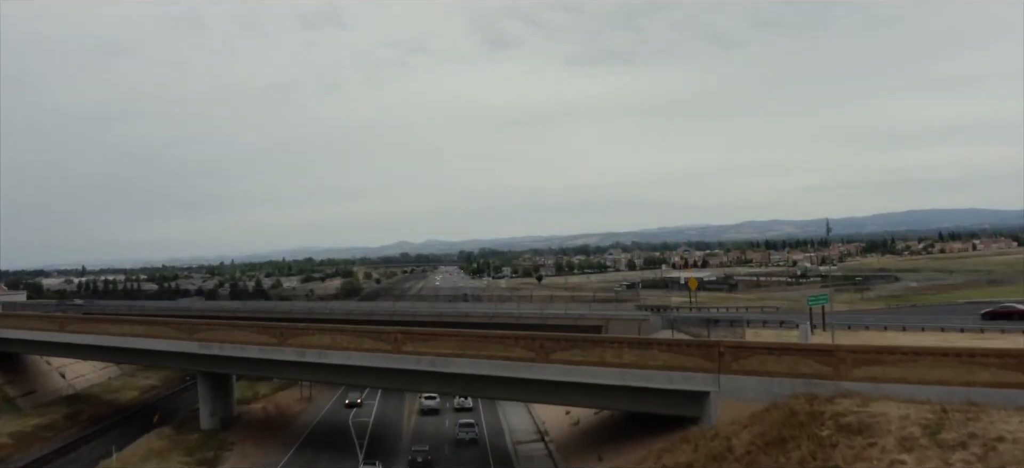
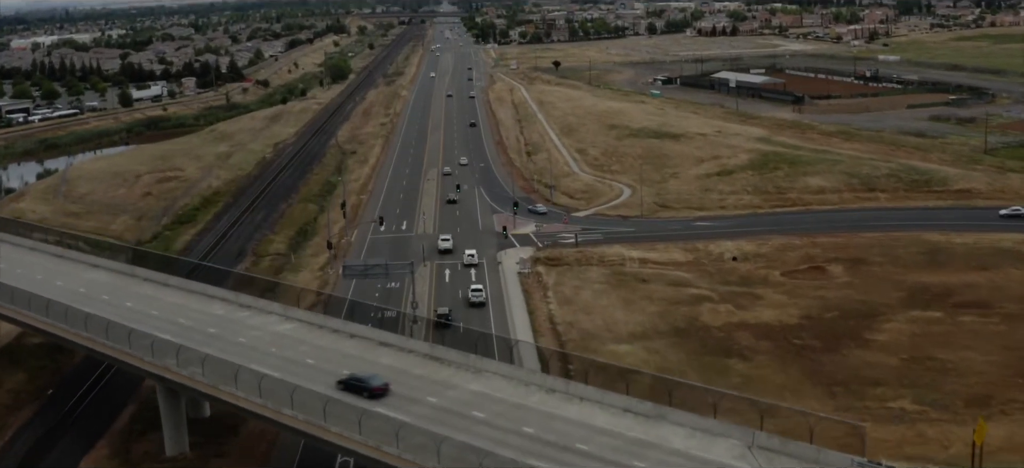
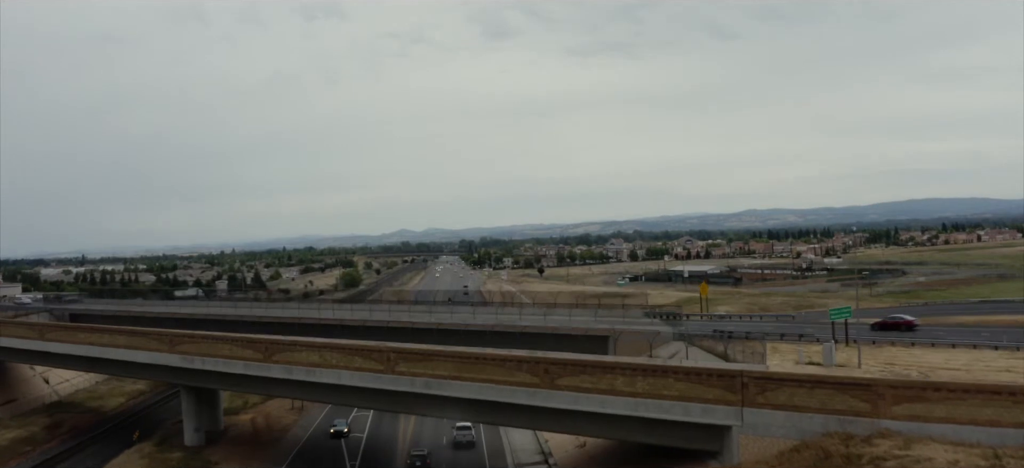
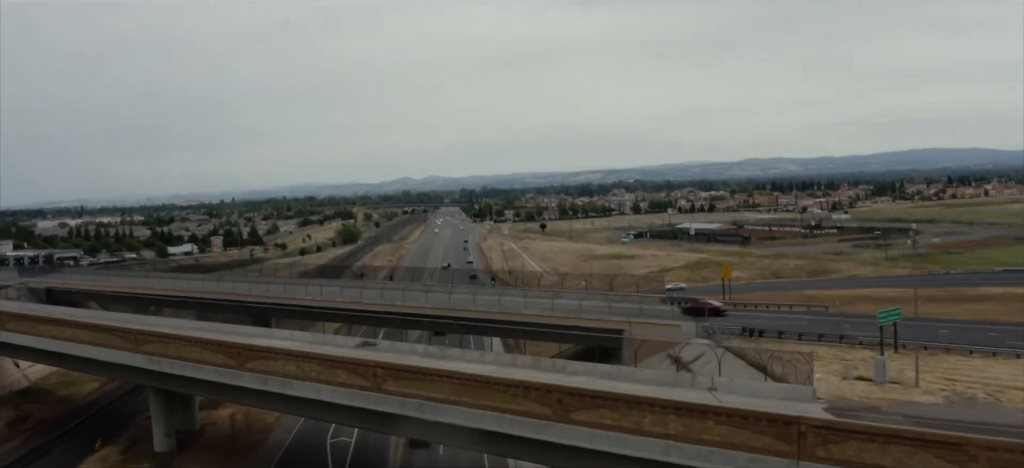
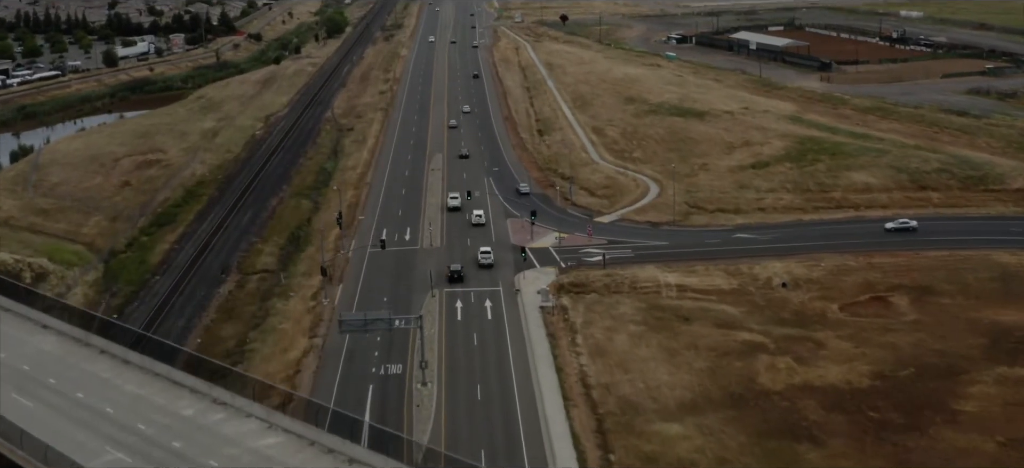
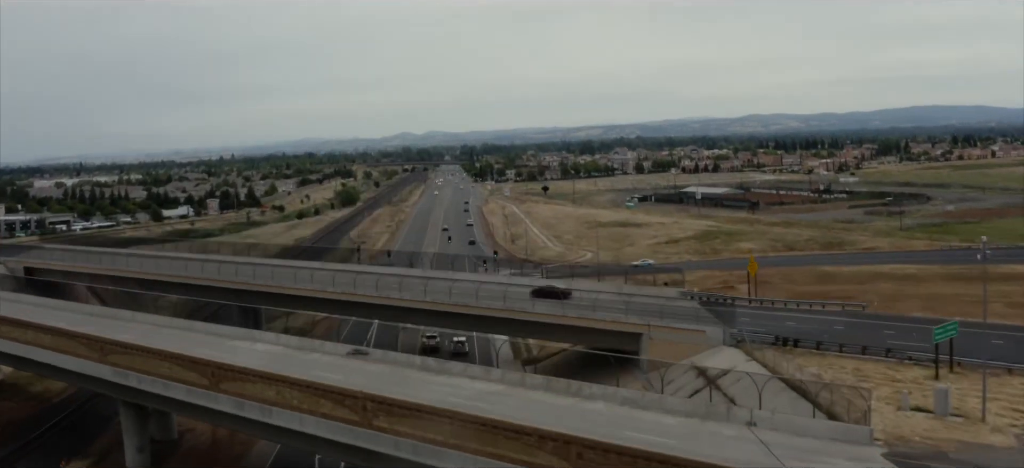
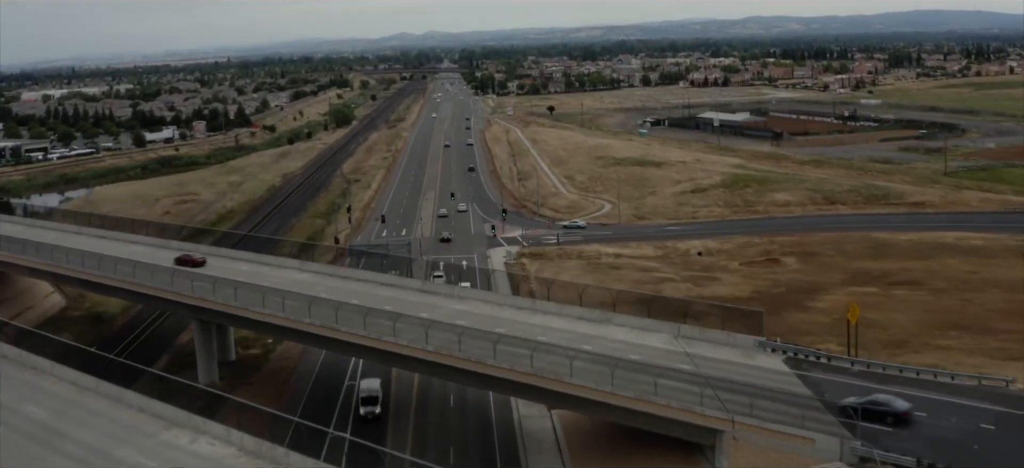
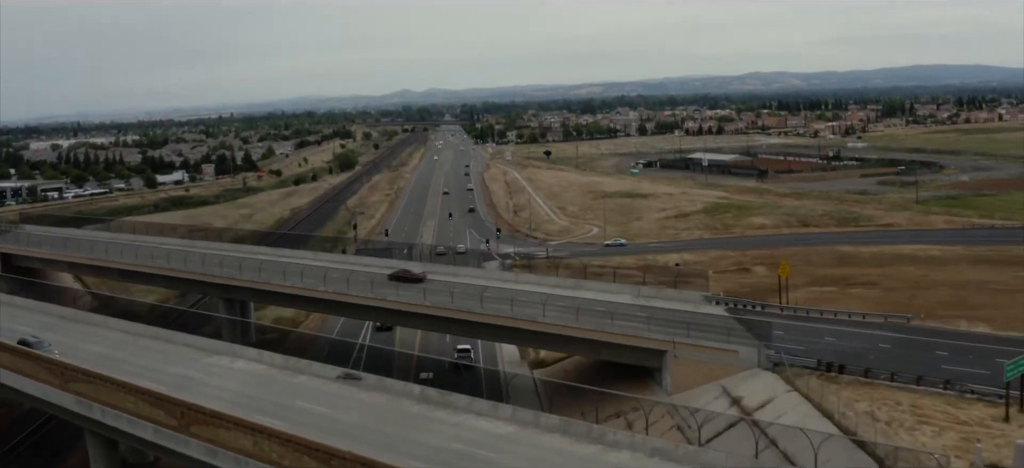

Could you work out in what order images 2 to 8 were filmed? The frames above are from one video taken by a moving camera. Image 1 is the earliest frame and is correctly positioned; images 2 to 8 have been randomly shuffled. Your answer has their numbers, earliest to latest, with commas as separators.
3, 4, 6, 8, 7, 2, 5
